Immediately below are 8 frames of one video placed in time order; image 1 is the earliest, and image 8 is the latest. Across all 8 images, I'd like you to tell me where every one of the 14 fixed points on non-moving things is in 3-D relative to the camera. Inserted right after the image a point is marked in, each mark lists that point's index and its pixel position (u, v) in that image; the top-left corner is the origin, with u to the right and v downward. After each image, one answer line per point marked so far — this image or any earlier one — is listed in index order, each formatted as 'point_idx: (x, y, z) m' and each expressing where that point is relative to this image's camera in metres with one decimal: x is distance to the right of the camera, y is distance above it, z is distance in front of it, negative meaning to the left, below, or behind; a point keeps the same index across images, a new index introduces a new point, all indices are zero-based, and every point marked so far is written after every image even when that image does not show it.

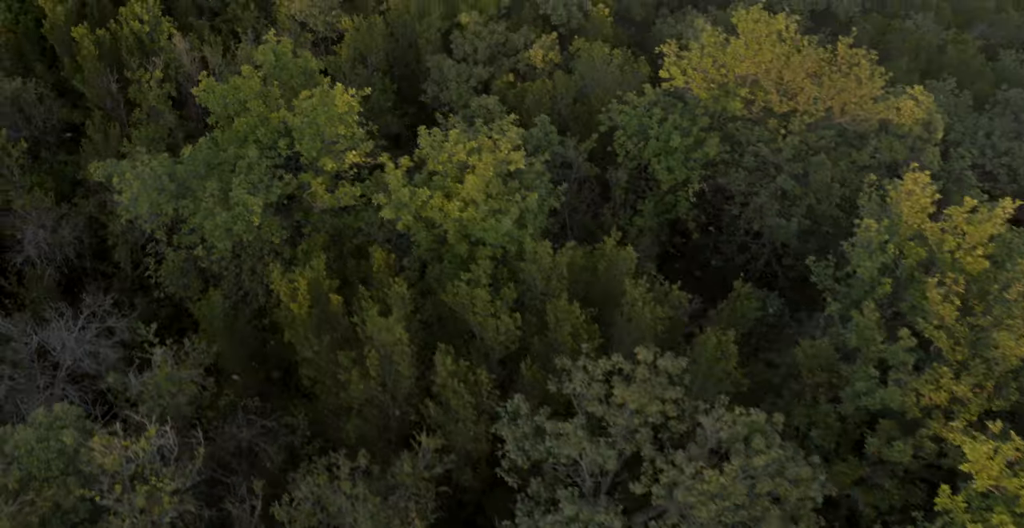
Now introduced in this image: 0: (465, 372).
0: (-1.0, -2.5, +15.6) m
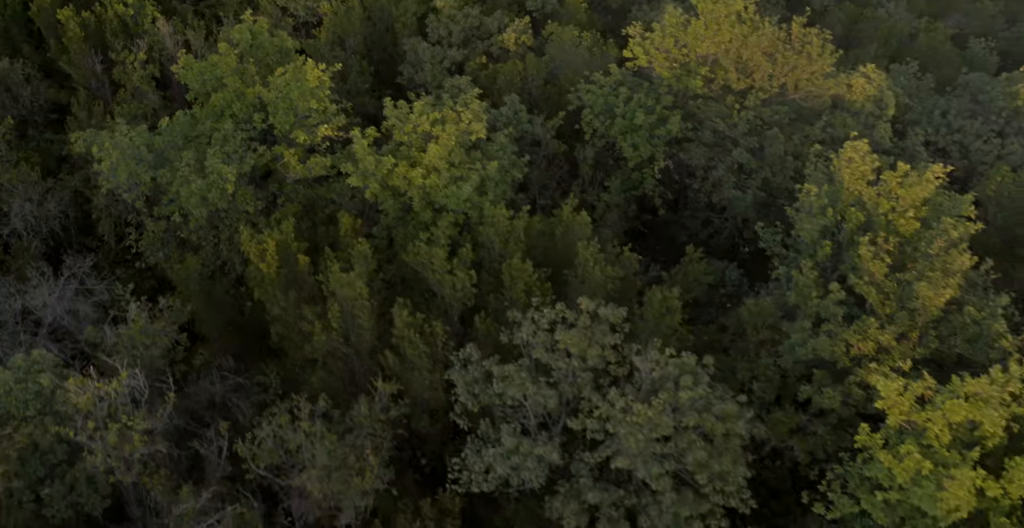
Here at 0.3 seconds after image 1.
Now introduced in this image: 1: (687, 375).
0: (-2.1, -1.5, +16.6) m
1: (+3.7, -2.3, +14.3) m
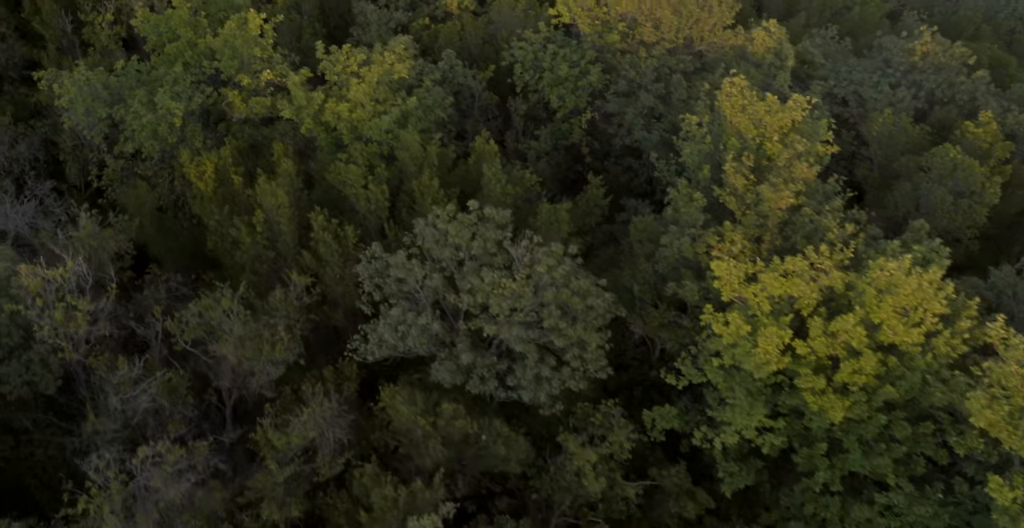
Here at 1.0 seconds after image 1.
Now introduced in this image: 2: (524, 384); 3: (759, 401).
0: (-4.8, +1.0, +18.9) m
1: (+1.0, +0.1, +16.7) m
2: (+0.3, -2.9, +16.3) m
3: (+5.8, -3.3, +15.9) m
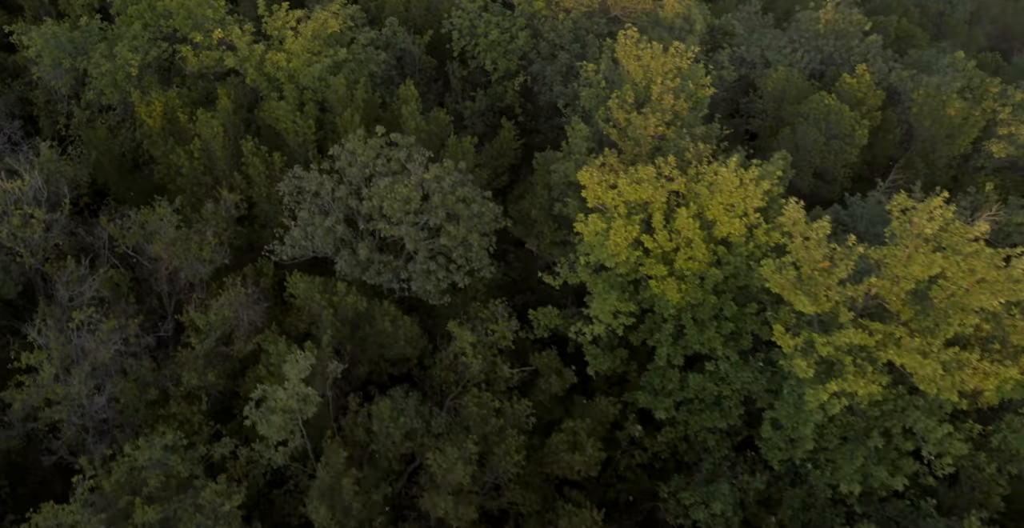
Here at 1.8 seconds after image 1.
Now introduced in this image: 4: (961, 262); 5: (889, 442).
0: (-7.8, +3.5, +21.6) m
1: (-1.9, +2.6, +19.3) m
2: (-2.7, -0.4, +19.0) m
3: (+2.9, -0.8, +18.5) m
4: (+10.0, +0.1, +15.5) m
5: (+8.9, -4.2, +16.1) m
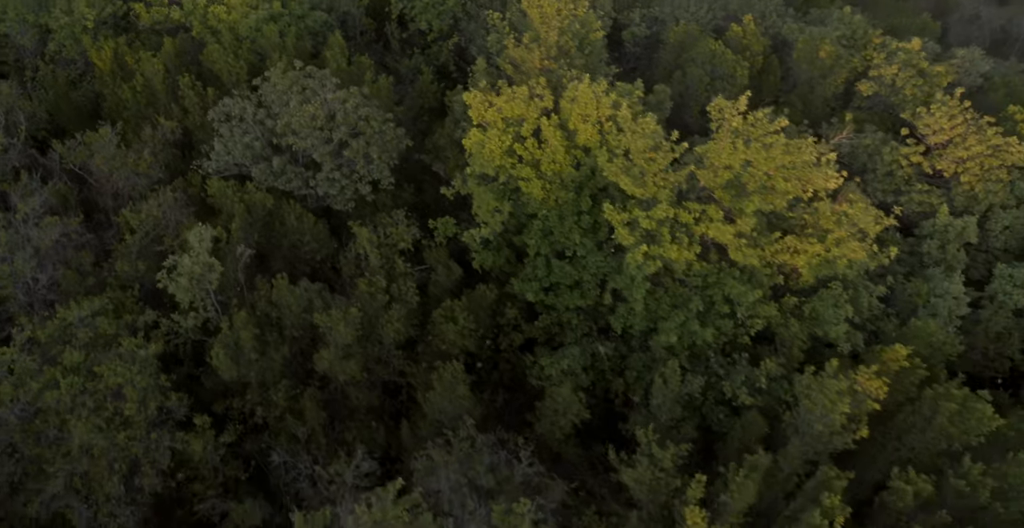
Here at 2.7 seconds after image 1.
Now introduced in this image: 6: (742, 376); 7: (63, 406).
0: (-11.2, +6.3, +24.5) m
1: (-5.3, +5.5, +22.2) m
2: (-6.0, +2.5, +21.8) m
3: (-0.5, +2.1, +21.4) m
4: (+6.7, +3.1, +18.4) m
5: (+5.6, -1.2, +19.0) m
6: (+5.9, -2.9, +17.6) m
7: (-10.9, -3.4, +16.7) m
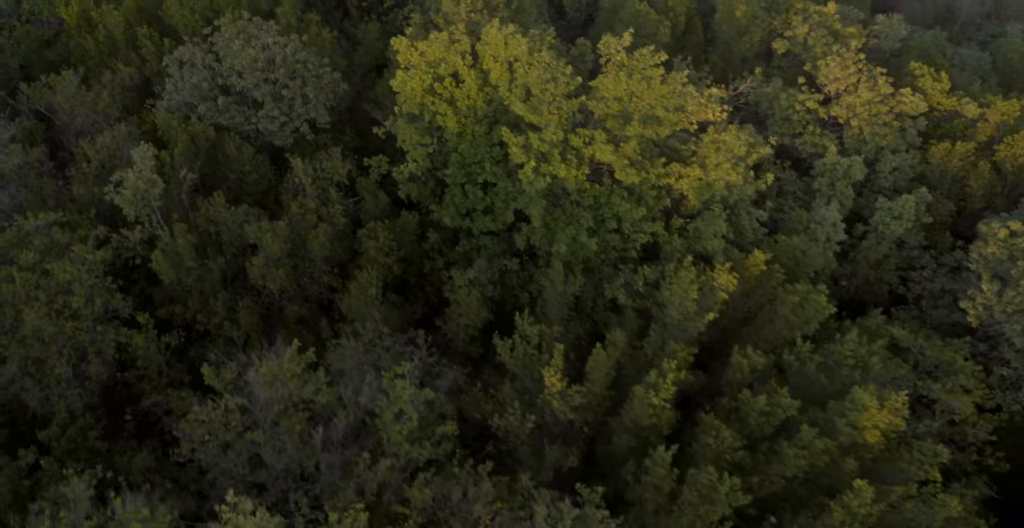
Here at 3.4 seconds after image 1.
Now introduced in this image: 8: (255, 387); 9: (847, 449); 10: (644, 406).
0: (-13.9, +8.8, +26.7) m
1: (-8.0, +7.9, +24.5) m
2: (-8.7, +5.0, +24.1) m
3: (-3.2, +4.5, +23.7) m
4: (+4.0, +5.5, +20.6) m
5: (+2.8, +1.2, +21.3) m
6: (+3.1, -0.5, +19.9) m
7: (-13.6, -1.0, +19.0) m
8: (-5.9, -2.8, +15.8) m
9: (+7.8, -4.3, +16.0) m
10: (+3.0, -3.2, +15.7) m
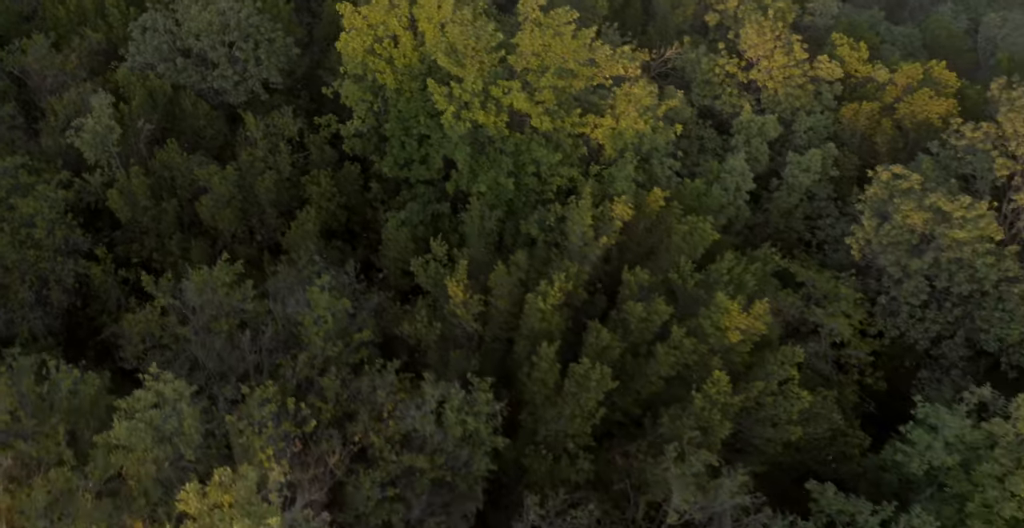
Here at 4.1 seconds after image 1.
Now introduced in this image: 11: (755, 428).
0: (-16.3, +10.8, +28.8) m
1: (-10.5, +9.9, +26.5) m
2: (-11.2, +7.0, +26.1) m
3: (-5.6, +6.5, +25.7) m
4: (+1.5, +7.5, +22.7) m
5: (+0.4, +3.2, +23.3) m
6: (+0.7, +1.5, +21.9) m
7: (-16.1, +1.0, +21.0) m
8: (-8.3, -0.8, +17.8) m
9: (+5.3, -2.3, +18.0) m
10: (+0.6, -1.2, +17.7) m
11: (+6.5, -4.4, +18.2) m
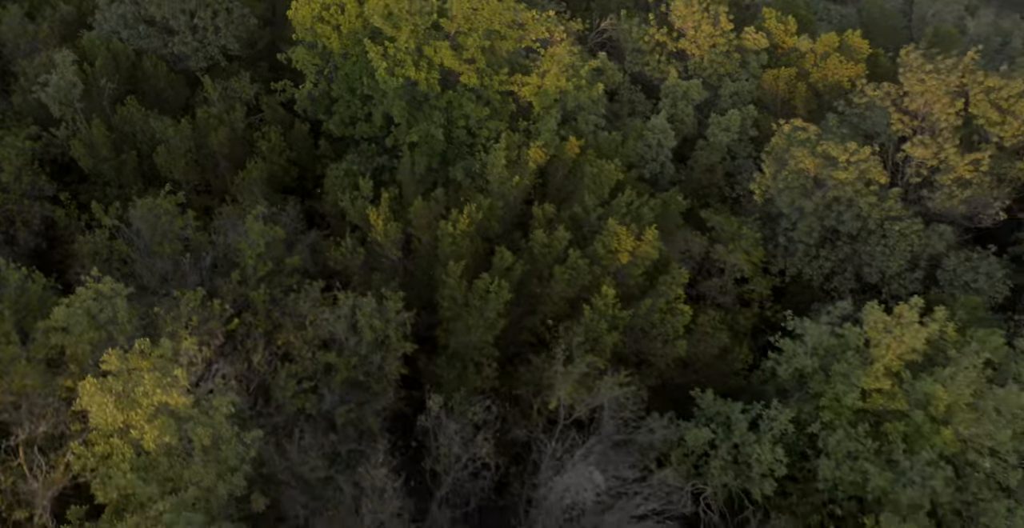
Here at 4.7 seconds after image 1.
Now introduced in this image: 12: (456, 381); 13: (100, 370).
0: (-18.8, +12.7, +30.8) m
1: (-12.9, +11.8, +28.6) m
2: (-13.7, +8.9, +28.2) m
3: (-8.1, +8.5, +27.8) m
4: (-1.0, +9.4, +24.7) m
5: (-2.1, +5.1, +25.3) m
6: (-1.8, +3.5, +23.9) m
7: (-18.5, +3.0, +23.0) m
8: (-10.8, +1.1, +19.8) m
9: (+2.9, -0.3, +20.0) m
10: (-1.9, +0.8, +19.7) m
11: (+4.0, -2.4, +20.2) m
12: (-1.6, -3.3, +19.2) m
13: (-9.0, -2.3, +15.1) m
